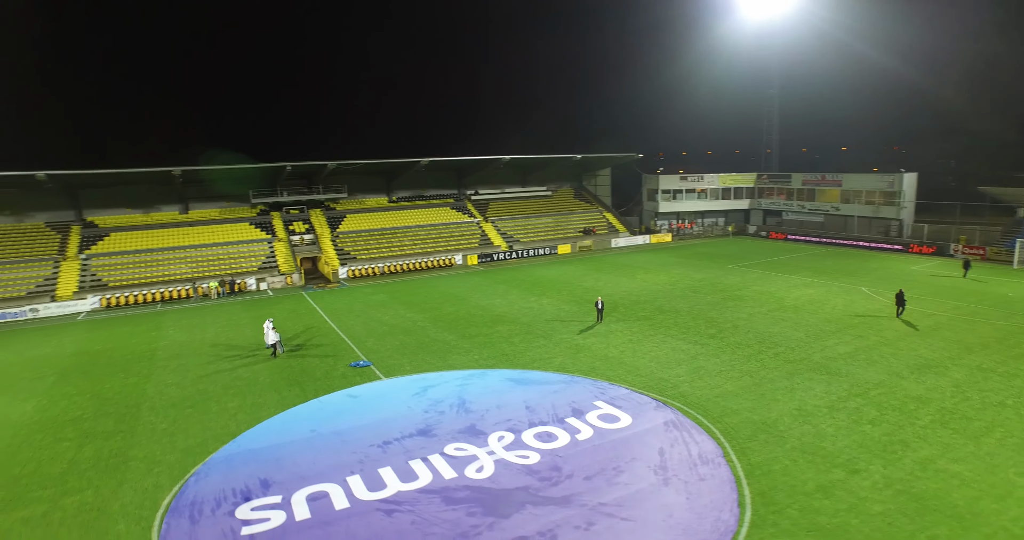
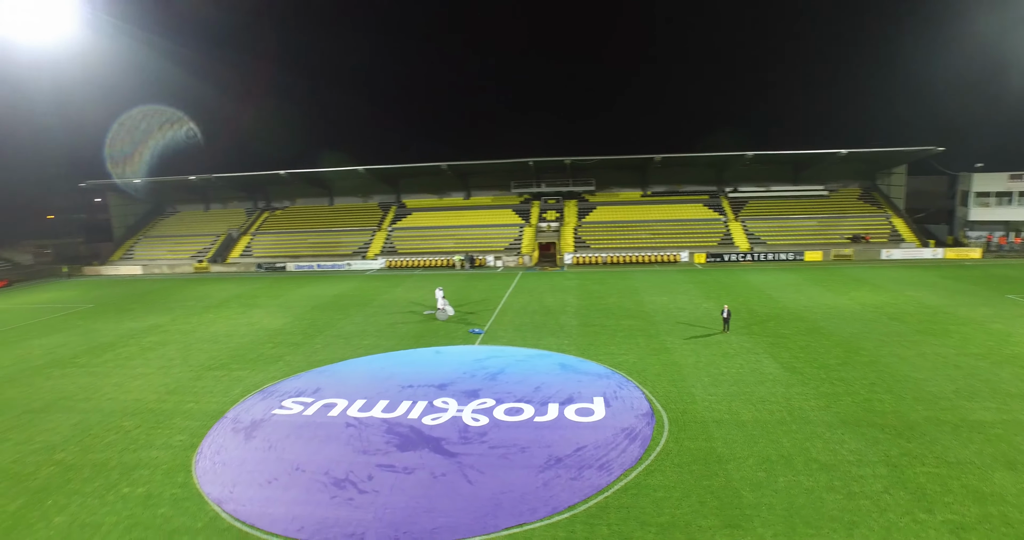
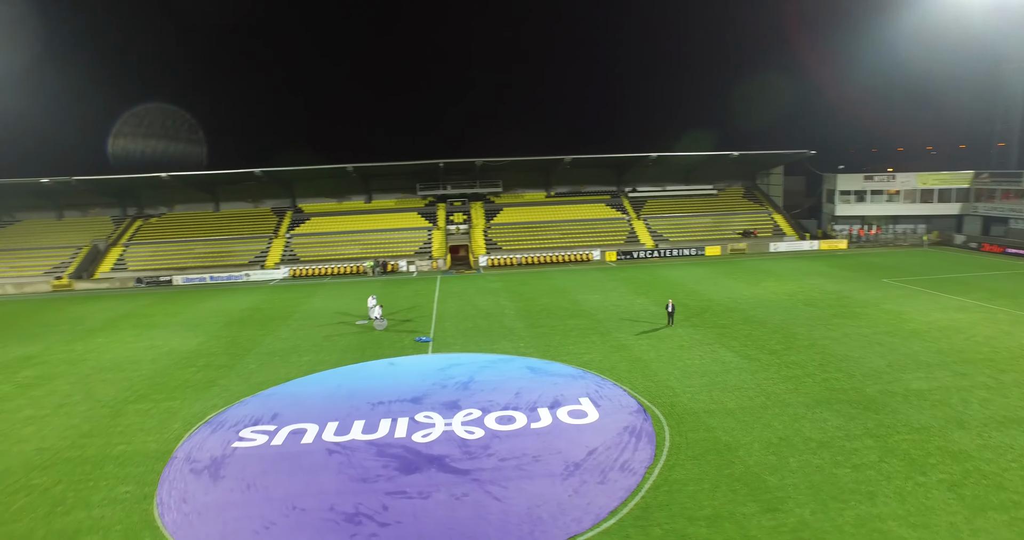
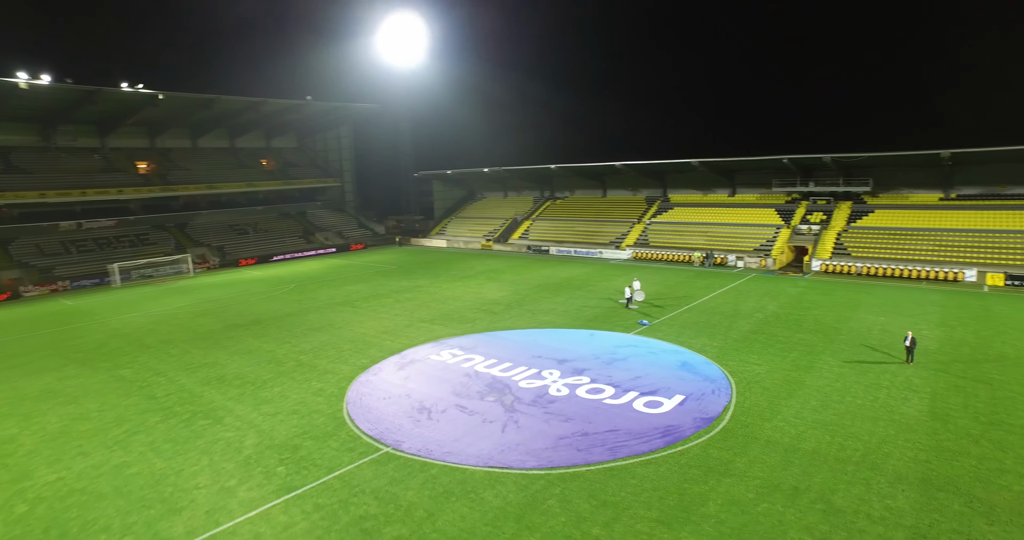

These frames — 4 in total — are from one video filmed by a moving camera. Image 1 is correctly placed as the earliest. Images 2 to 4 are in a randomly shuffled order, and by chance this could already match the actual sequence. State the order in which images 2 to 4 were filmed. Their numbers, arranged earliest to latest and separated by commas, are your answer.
3, 2, 4
